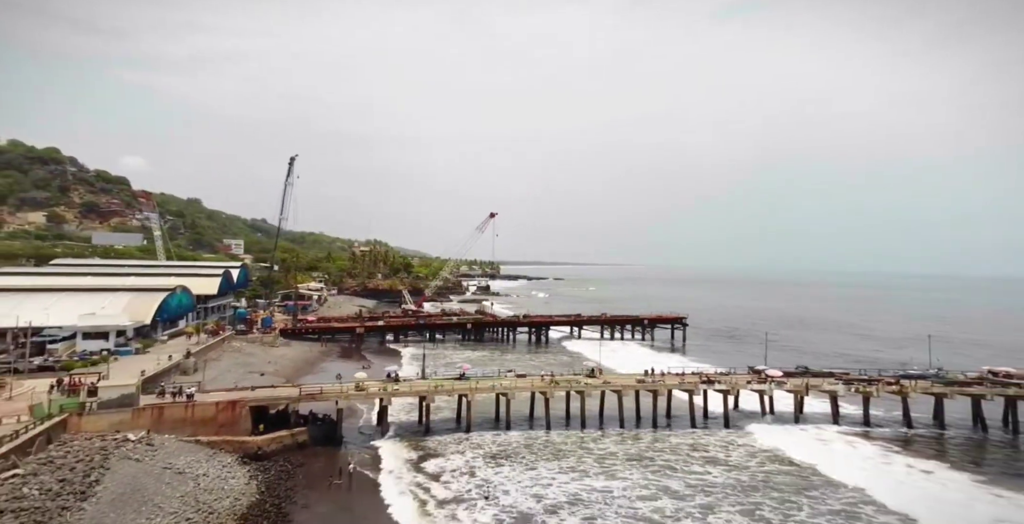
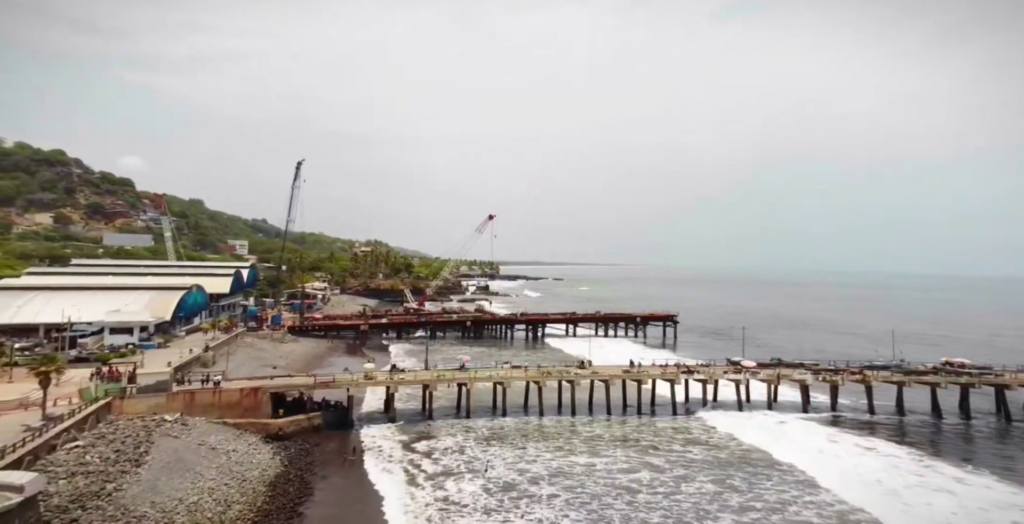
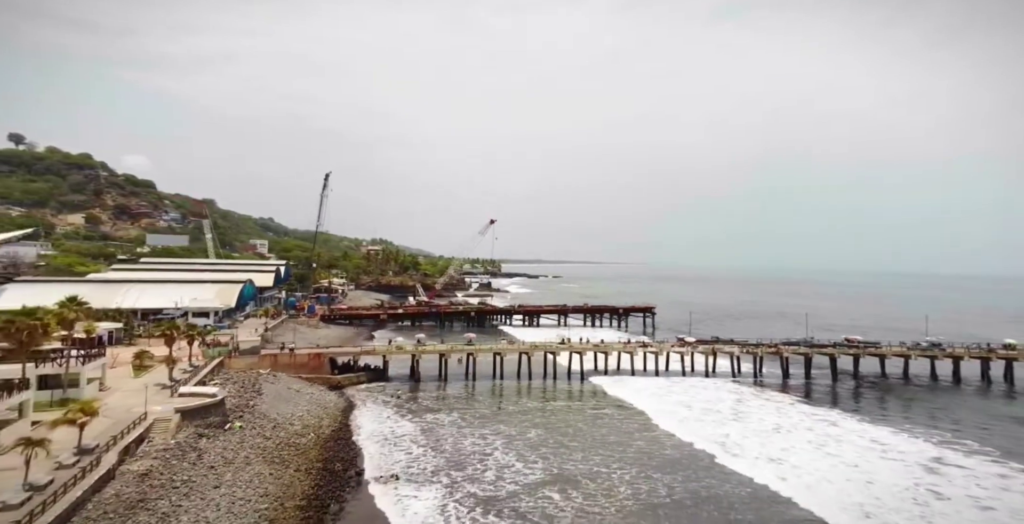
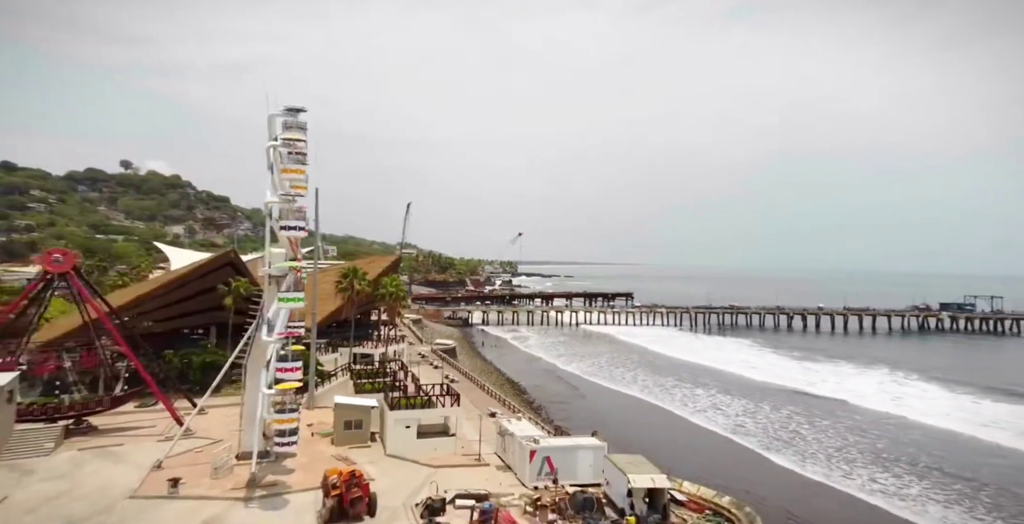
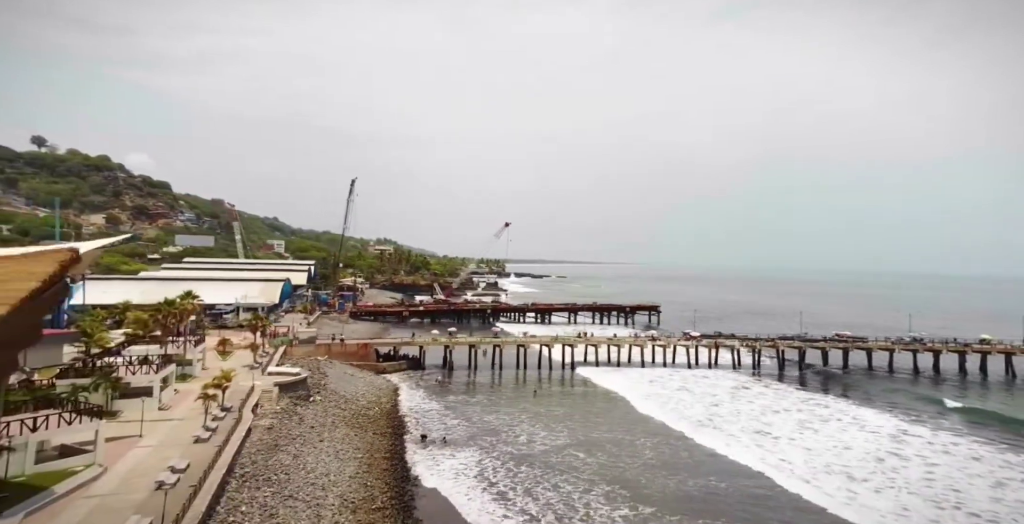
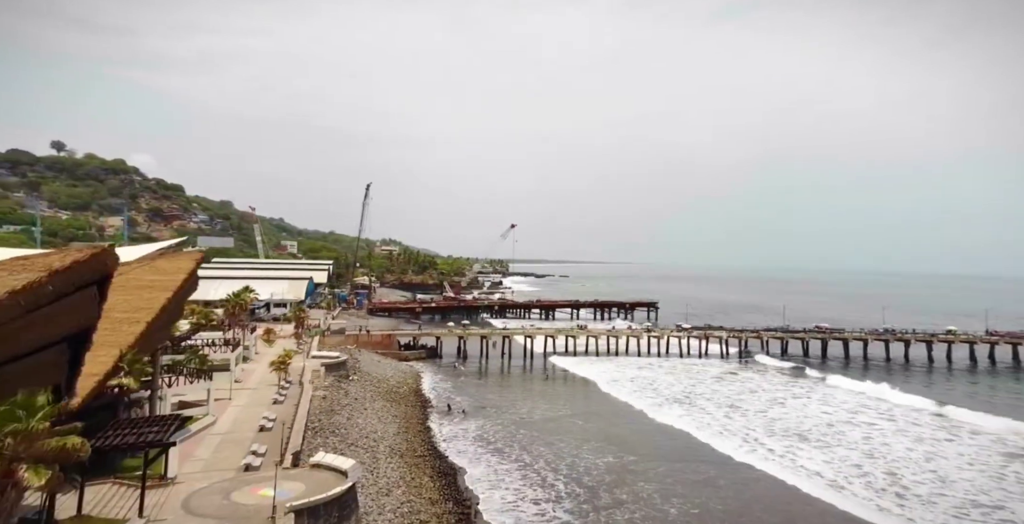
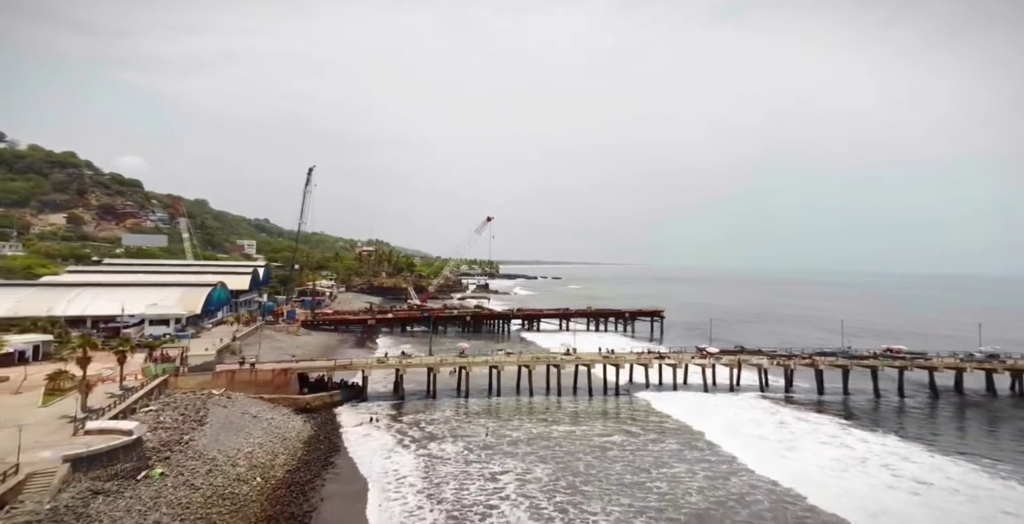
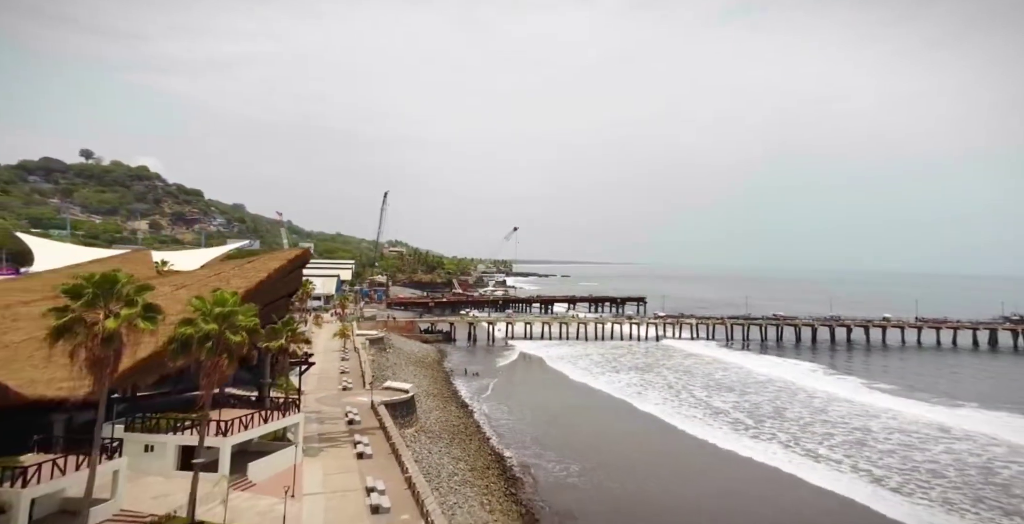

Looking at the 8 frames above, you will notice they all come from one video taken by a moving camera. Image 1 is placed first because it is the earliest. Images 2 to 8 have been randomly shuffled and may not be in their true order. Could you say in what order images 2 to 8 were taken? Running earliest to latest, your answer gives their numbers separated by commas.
2, 7, 3, 5, 6, 8, 4
